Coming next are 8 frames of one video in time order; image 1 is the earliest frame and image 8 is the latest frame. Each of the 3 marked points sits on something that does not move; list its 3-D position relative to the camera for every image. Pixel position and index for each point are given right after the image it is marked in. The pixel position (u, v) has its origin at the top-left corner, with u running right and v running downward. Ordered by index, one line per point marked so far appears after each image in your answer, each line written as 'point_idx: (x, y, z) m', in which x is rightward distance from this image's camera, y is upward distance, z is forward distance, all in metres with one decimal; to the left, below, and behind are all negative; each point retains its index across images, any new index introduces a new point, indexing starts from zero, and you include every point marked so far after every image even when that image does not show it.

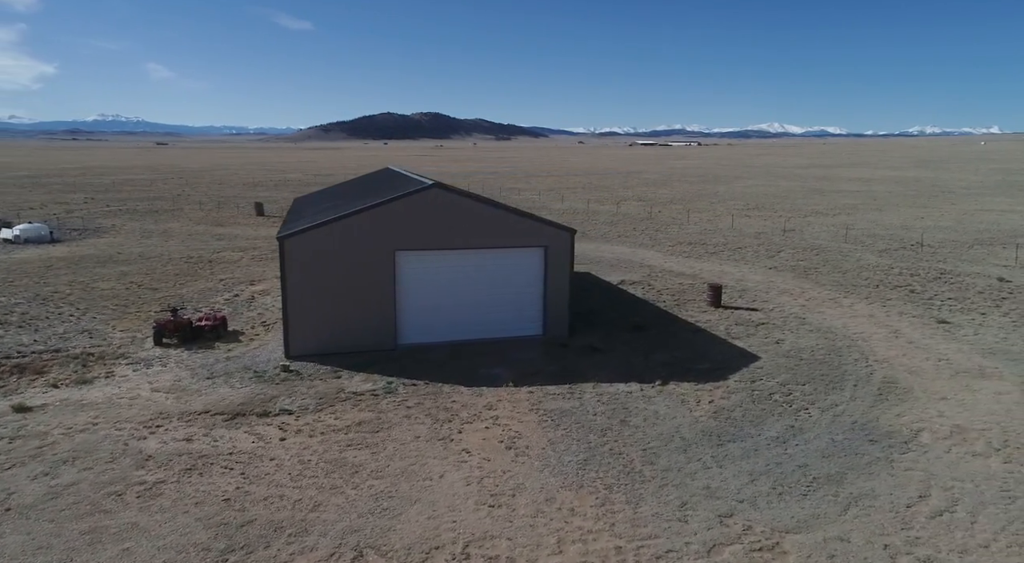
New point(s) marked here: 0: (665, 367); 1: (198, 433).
0: (+3.3, -1.9, +14.8) m
1: (-5.4, -2.6, +11.6) m
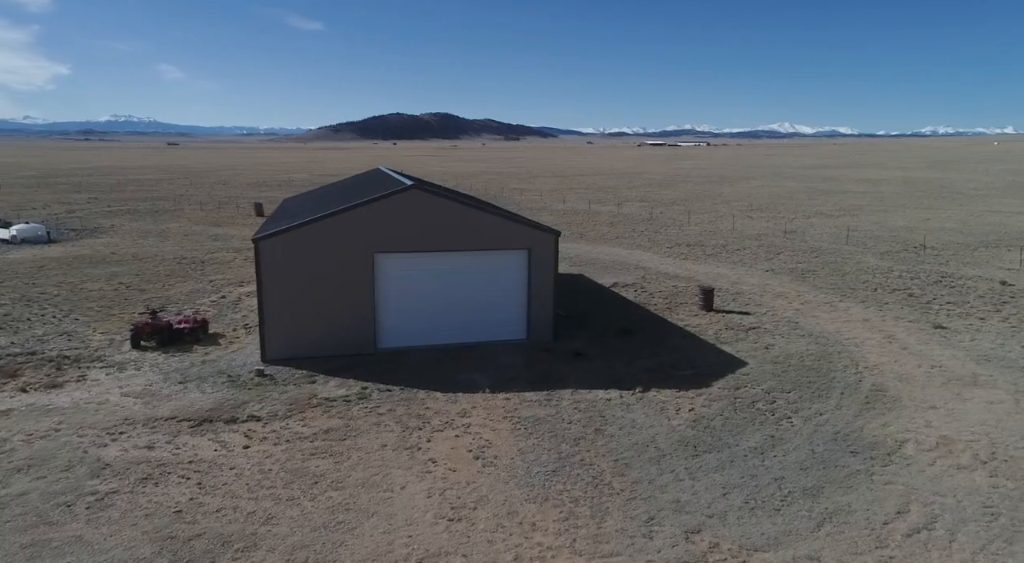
0: (+2.8, -2.0, +14.5) m
1: (-5.9, -2.7, +11.4) m
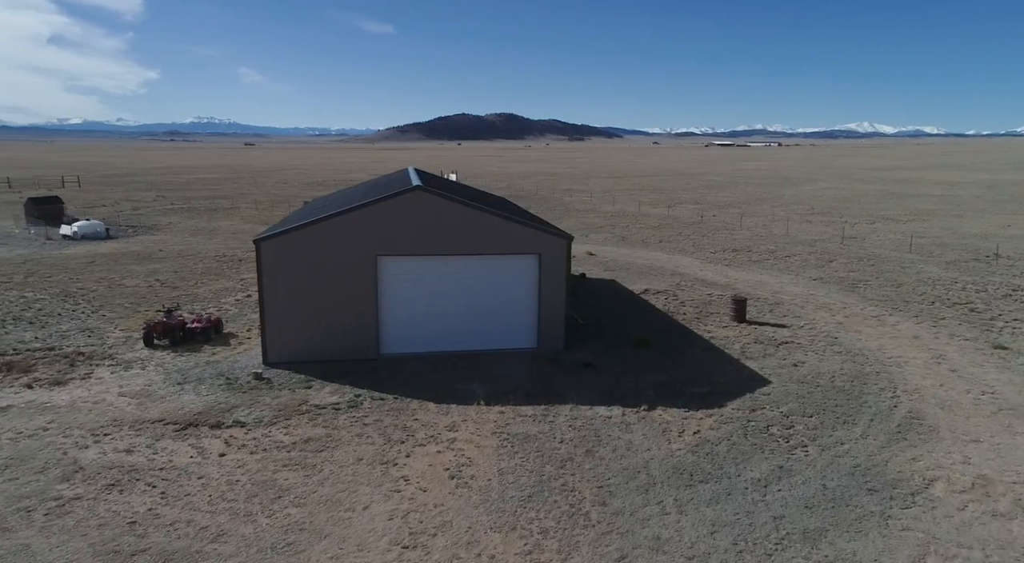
0: (+2.8, -2.2, +13.5) m
1: (-6.1, -2.7, +11.2) m
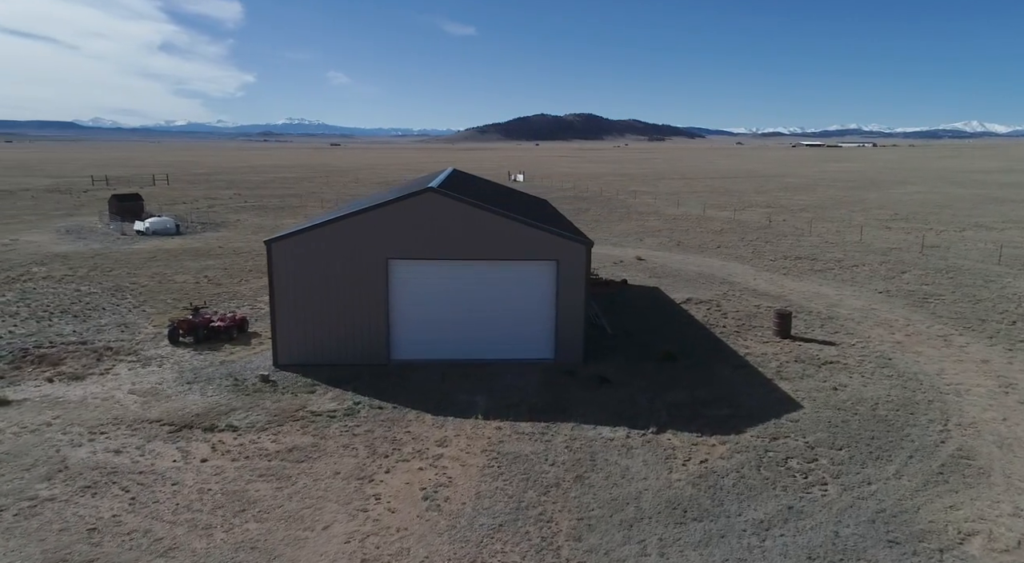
0: (+2.9, -2.4, +12.5) m
1: (-6.3, -2.7, +11.2) m
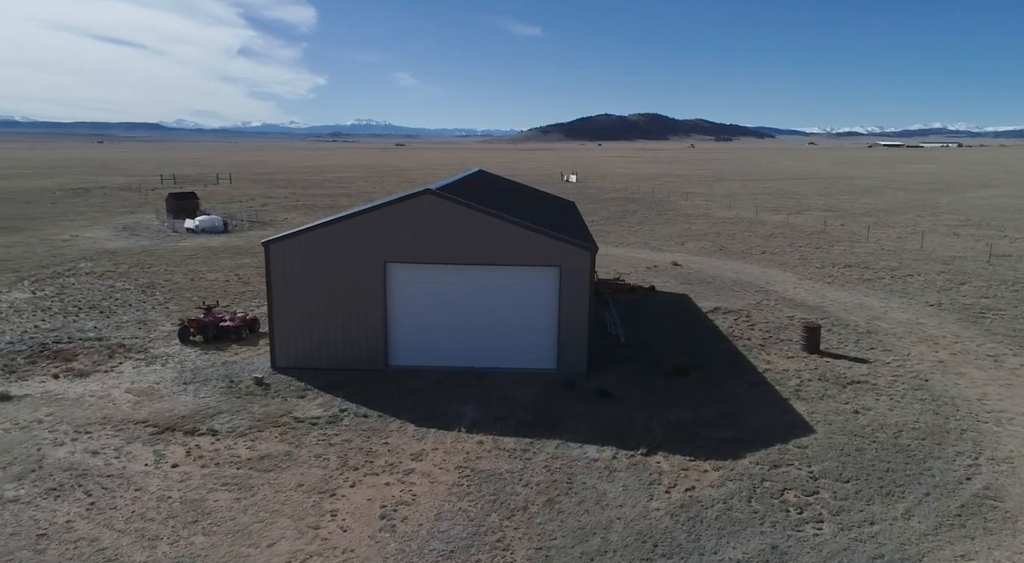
0: (+2.6, -2.6, +11.7) m
1: (-6.6, -2.7, +11.2) m
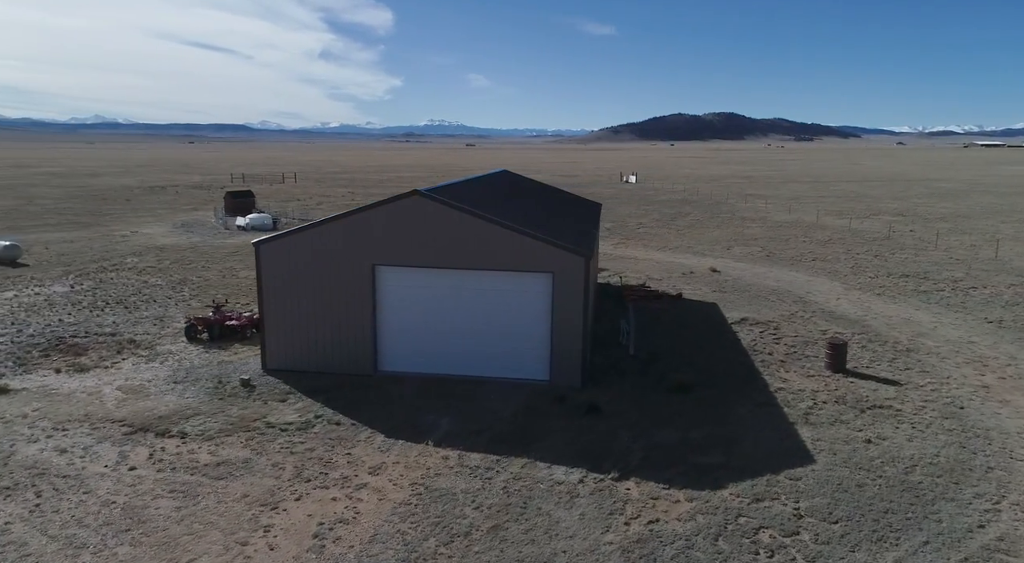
0: (+2.1, -2.7, +10.8) m
1: (-7.1, -2.7, +11.2) m
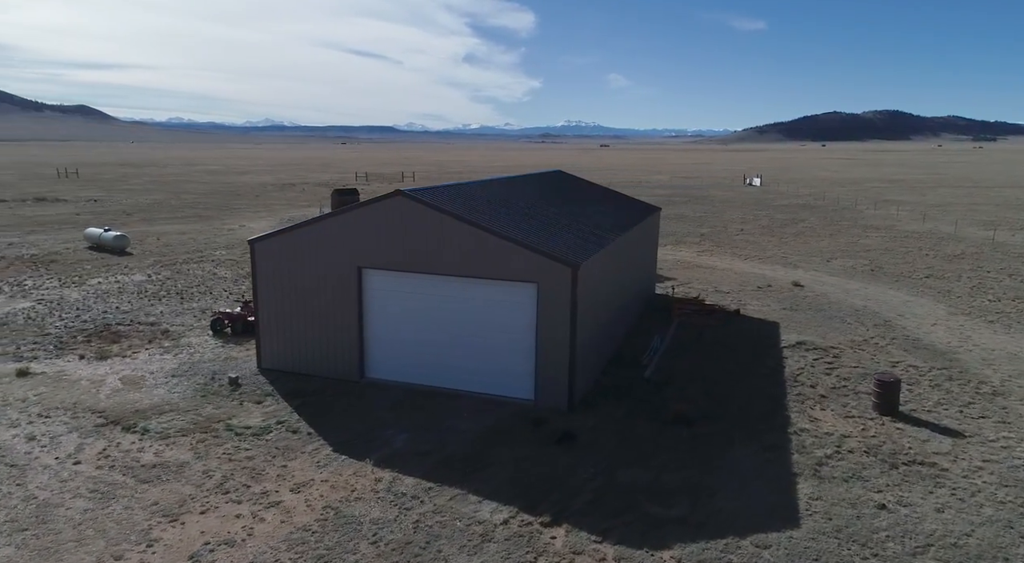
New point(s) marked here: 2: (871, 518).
0: (+1.2, -3.0, +9.4) m
1: (-7.8, -2.6, +11.6) m
2: (+4.8, -3.1, +9.0) m
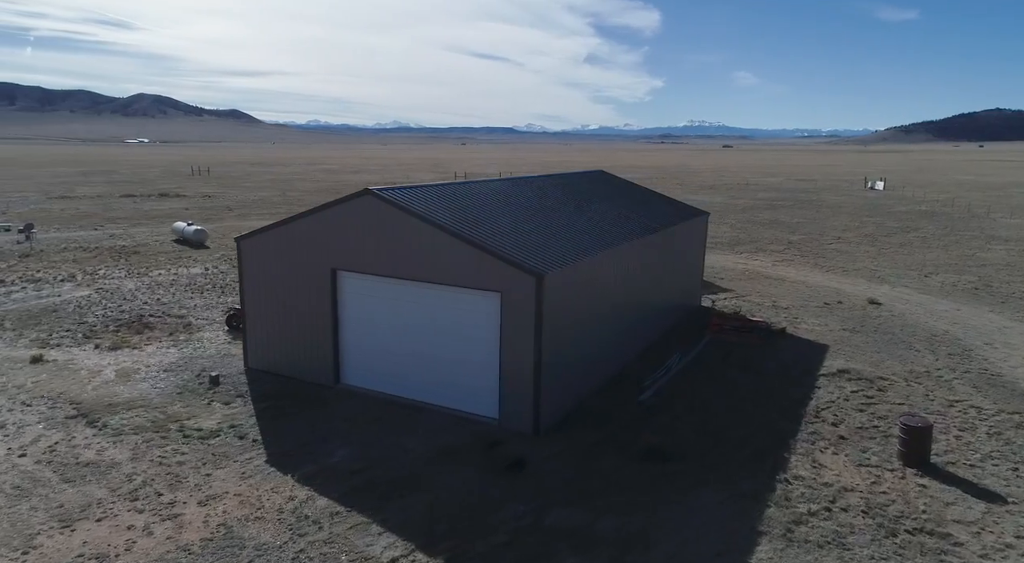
0: (-0.1, -3.1, +8.2) m
1: (-8.5, -2.4, +11.9) m
2: (+3.5, -3.4, +7.3) m
